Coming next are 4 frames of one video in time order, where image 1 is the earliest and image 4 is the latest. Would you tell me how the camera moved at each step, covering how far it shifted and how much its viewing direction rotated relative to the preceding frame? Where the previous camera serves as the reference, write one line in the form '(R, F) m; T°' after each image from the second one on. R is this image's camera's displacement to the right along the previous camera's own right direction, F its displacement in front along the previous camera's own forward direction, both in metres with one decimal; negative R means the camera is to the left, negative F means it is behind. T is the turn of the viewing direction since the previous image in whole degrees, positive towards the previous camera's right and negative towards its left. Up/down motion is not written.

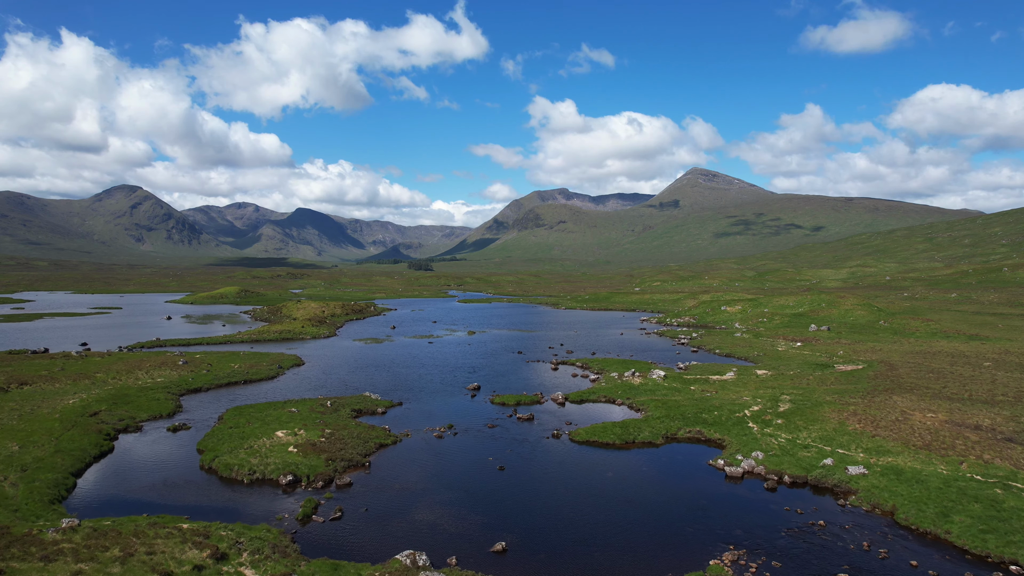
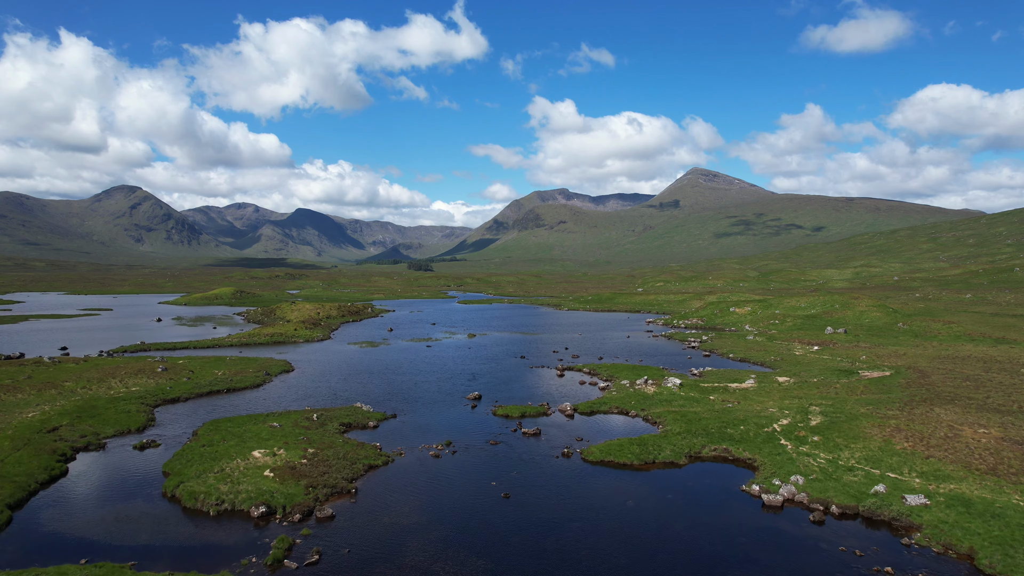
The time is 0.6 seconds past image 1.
(-0.3, +4.0) m; 0°
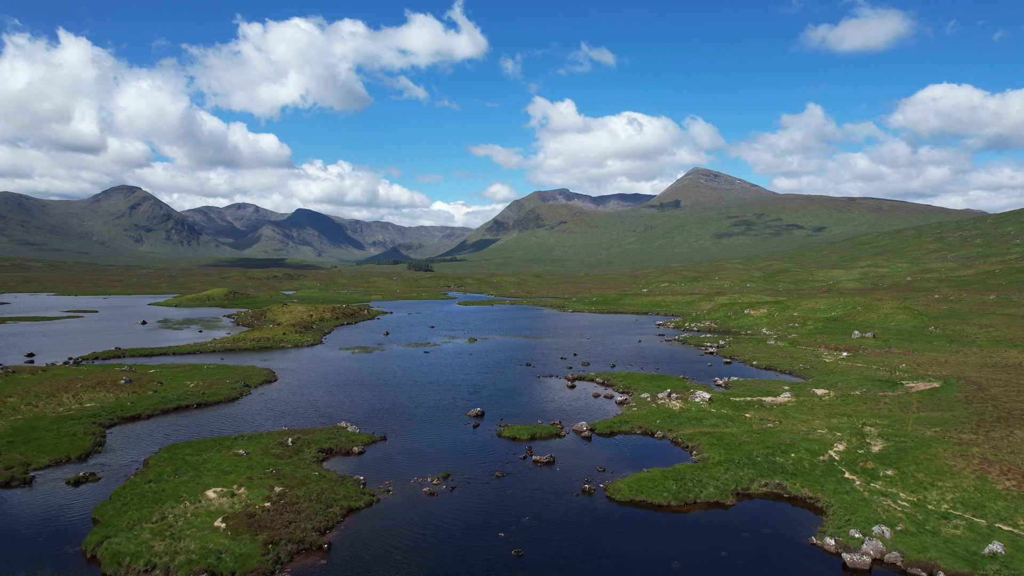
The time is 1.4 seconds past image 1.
(-0.4, +6.0) m; 0°
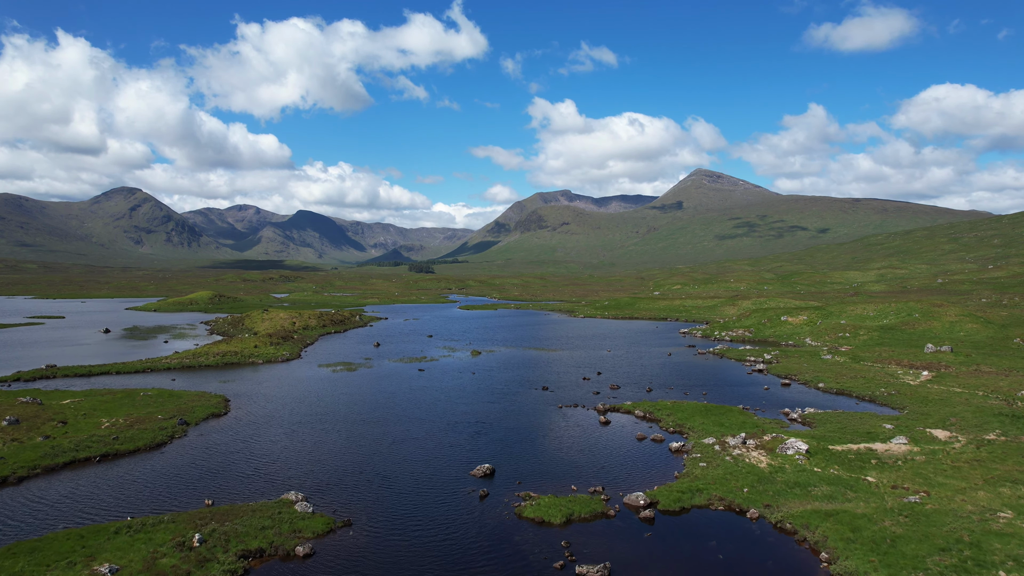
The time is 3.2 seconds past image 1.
(-1.0, +12.5) m; 0°
